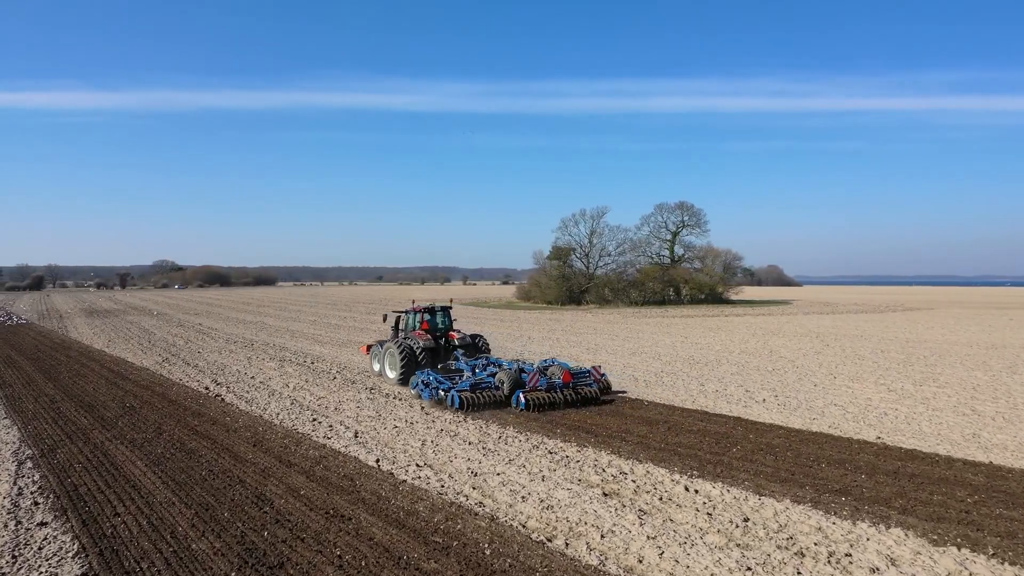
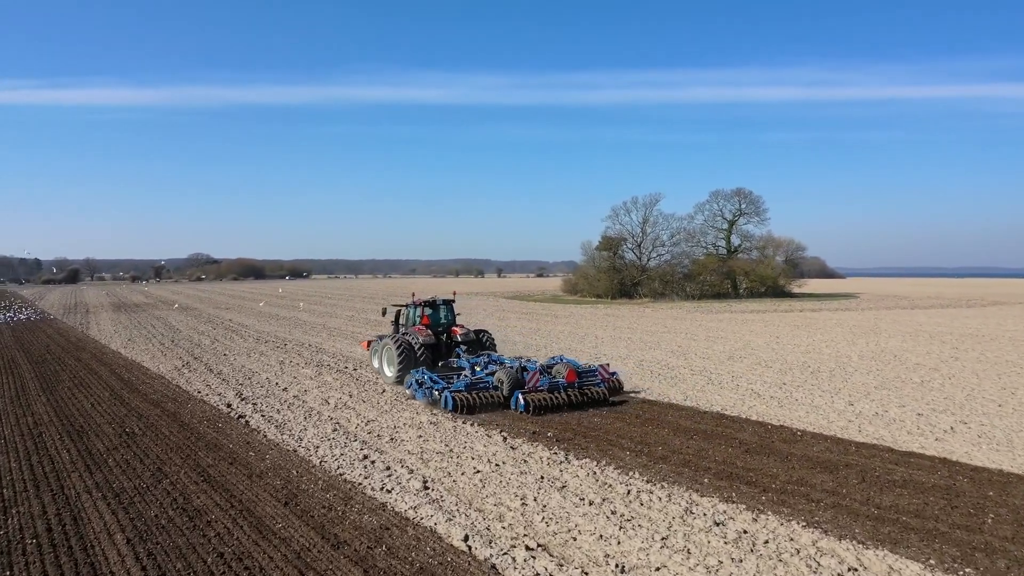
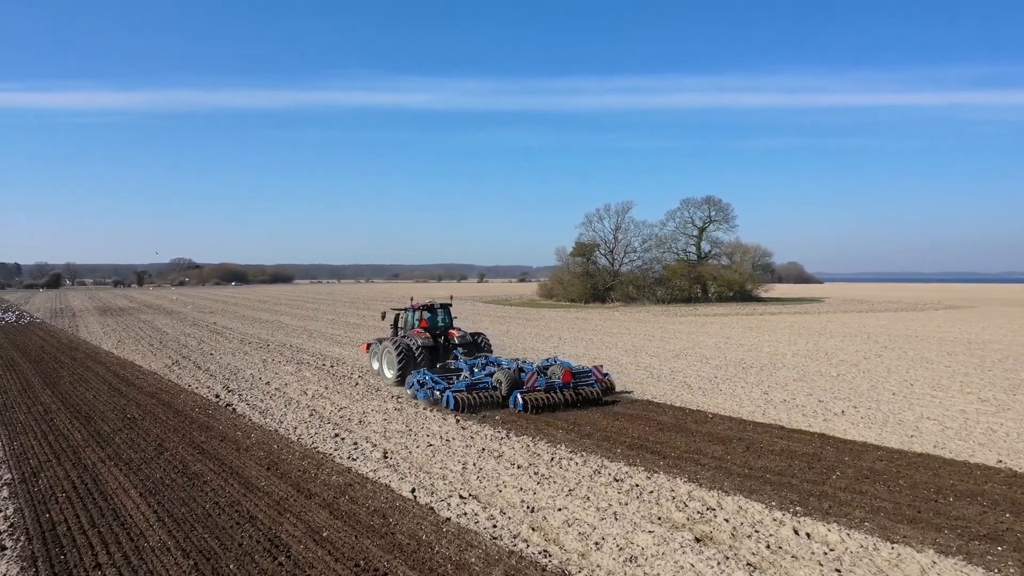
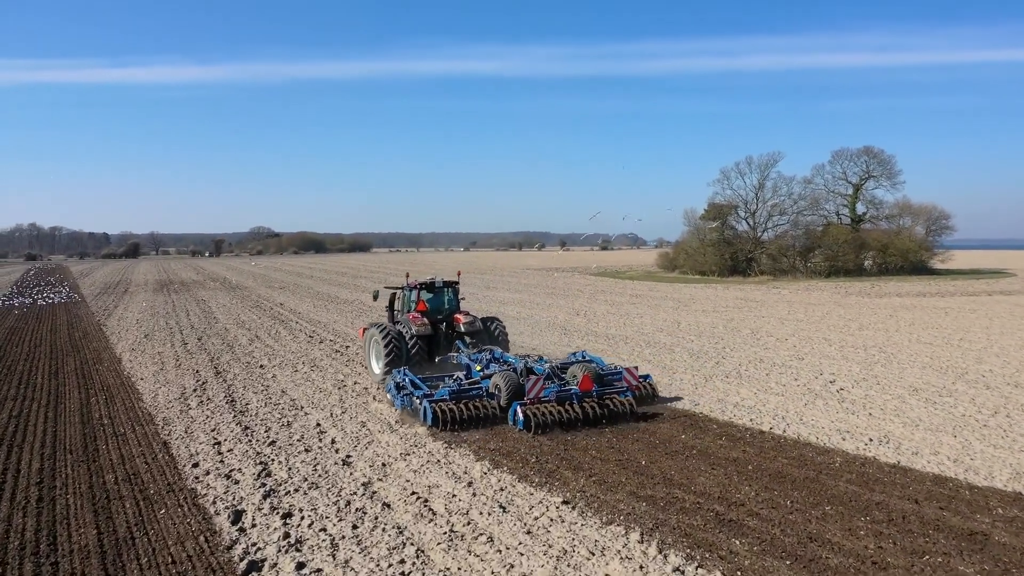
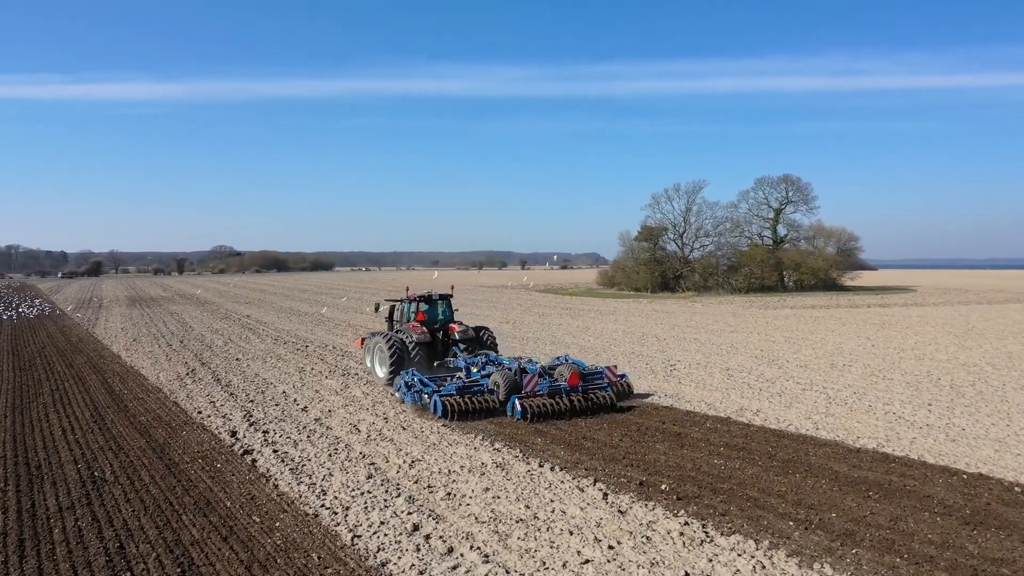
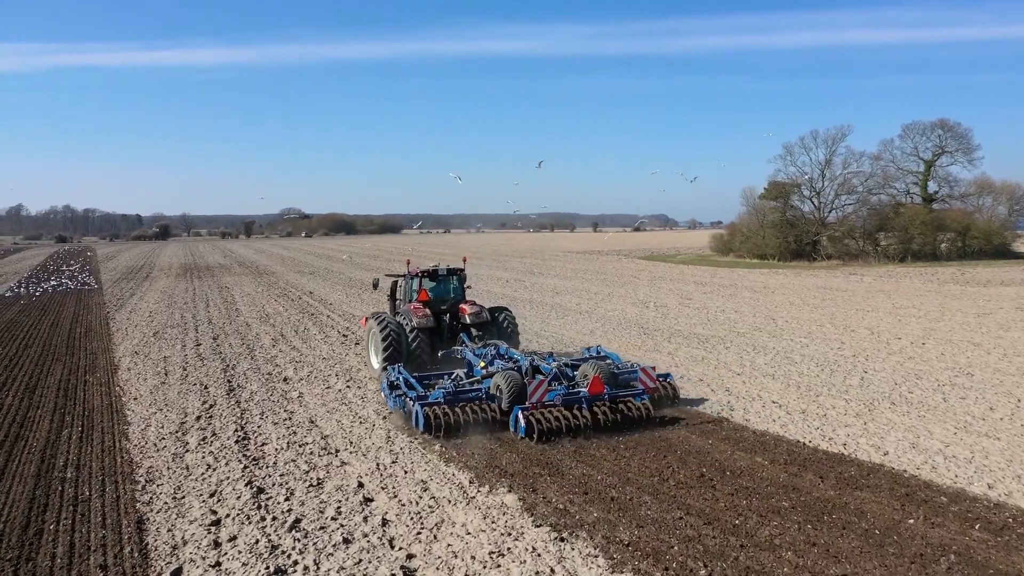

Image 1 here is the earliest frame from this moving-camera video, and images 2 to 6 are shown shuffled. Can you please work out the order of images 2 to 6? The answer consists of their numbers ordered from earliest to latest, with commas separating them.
3, 2, 5, 4, 6
